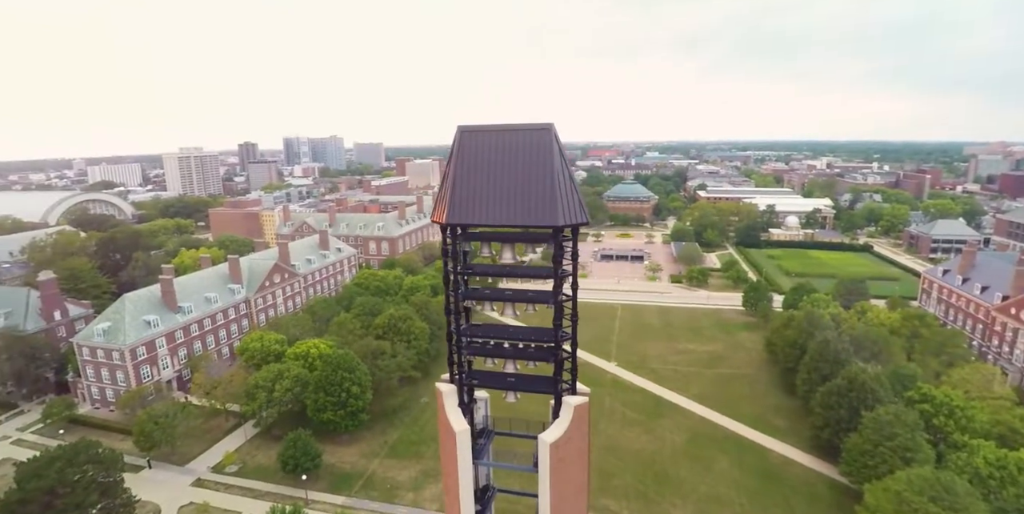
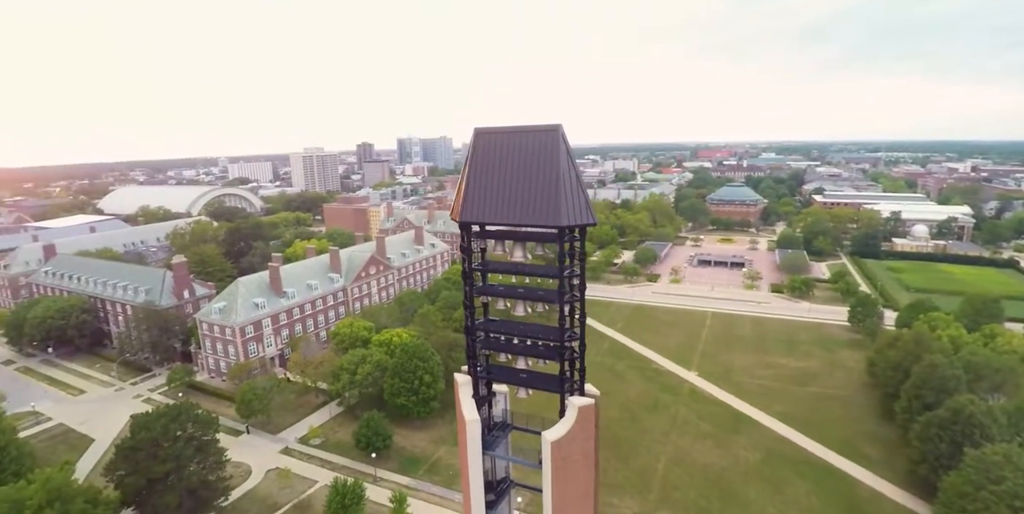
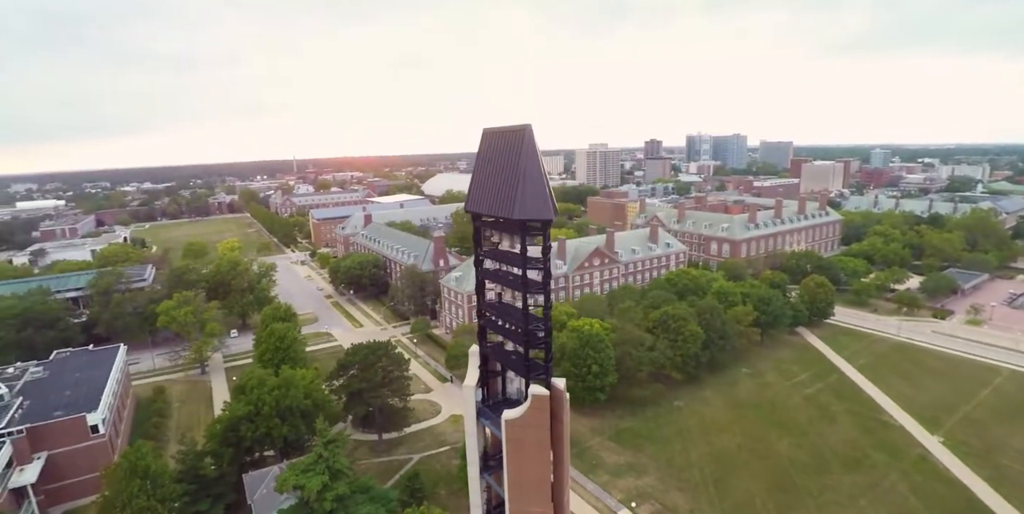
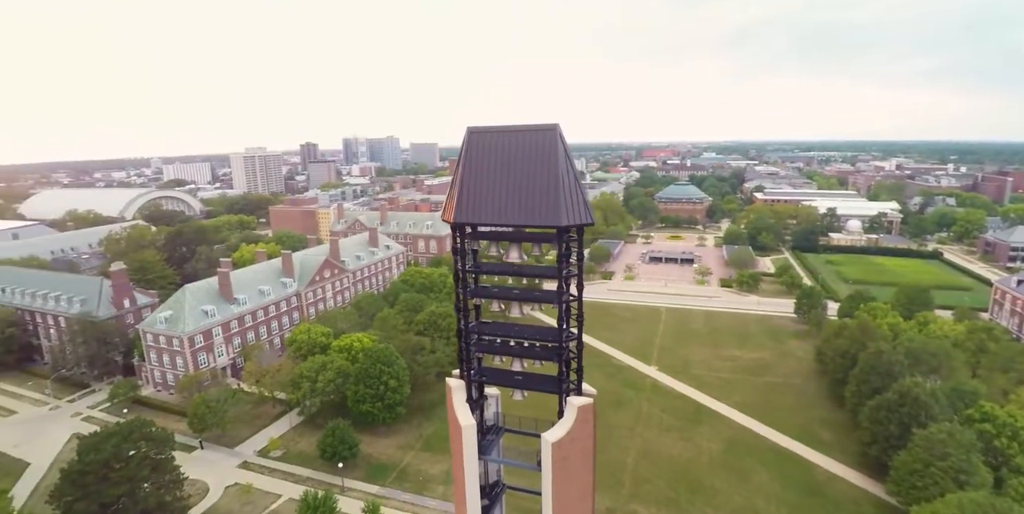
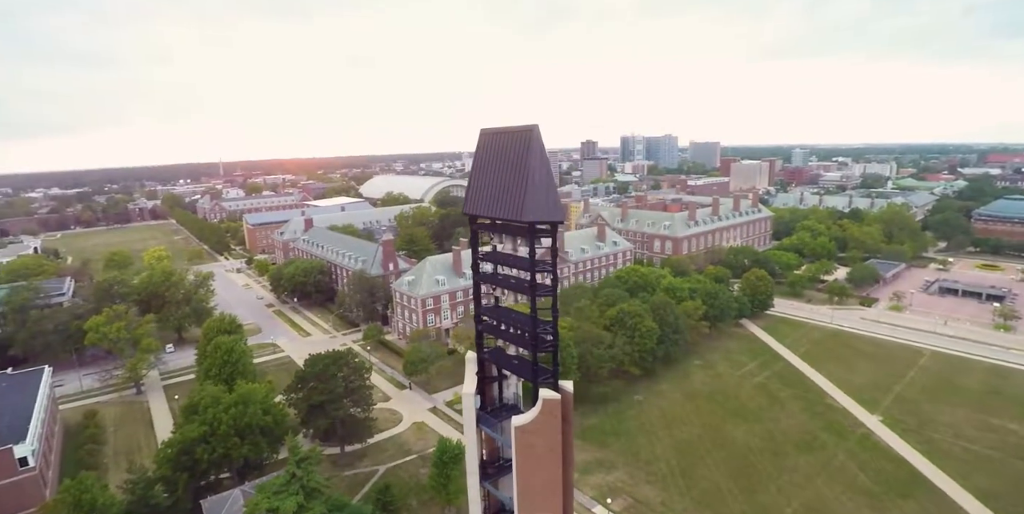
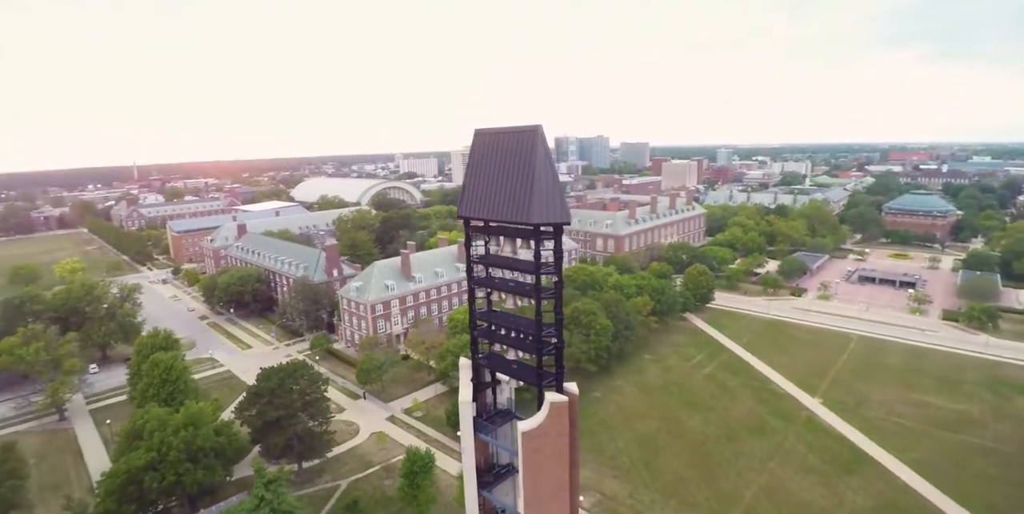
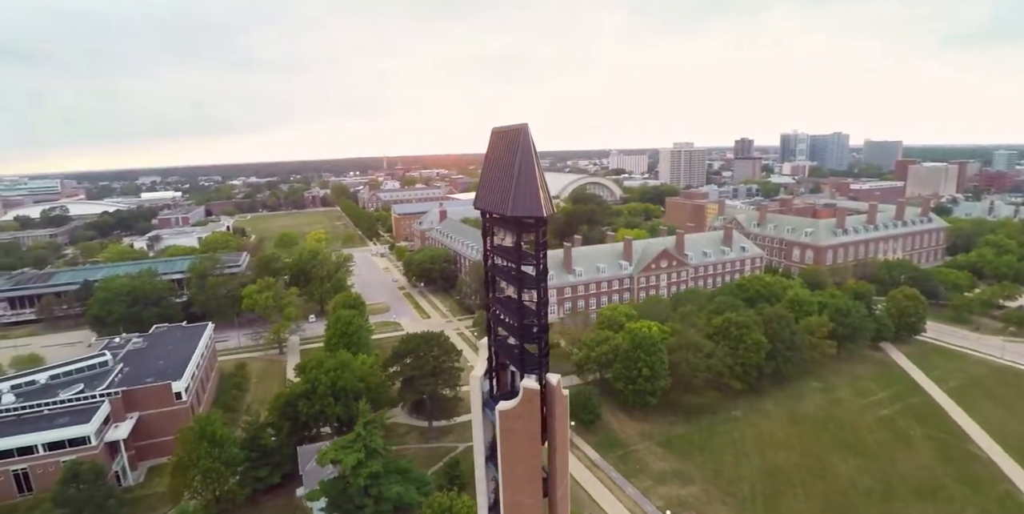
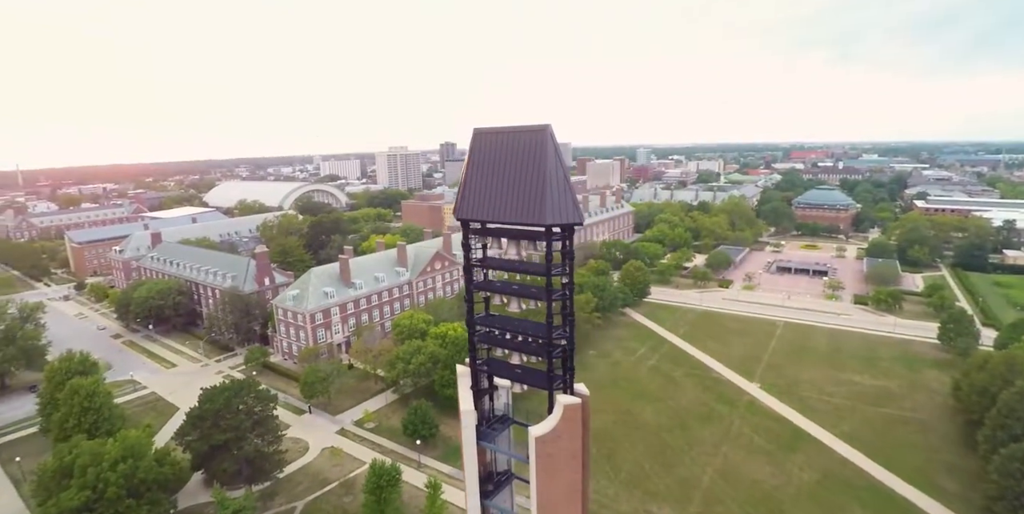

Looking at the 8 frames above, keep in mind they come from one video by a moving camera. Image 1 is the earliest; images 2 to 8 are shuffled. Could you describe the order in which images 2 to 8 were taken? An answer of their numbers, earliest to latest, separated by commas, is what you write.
4, 2, 8, 6, 5, 3, 7
